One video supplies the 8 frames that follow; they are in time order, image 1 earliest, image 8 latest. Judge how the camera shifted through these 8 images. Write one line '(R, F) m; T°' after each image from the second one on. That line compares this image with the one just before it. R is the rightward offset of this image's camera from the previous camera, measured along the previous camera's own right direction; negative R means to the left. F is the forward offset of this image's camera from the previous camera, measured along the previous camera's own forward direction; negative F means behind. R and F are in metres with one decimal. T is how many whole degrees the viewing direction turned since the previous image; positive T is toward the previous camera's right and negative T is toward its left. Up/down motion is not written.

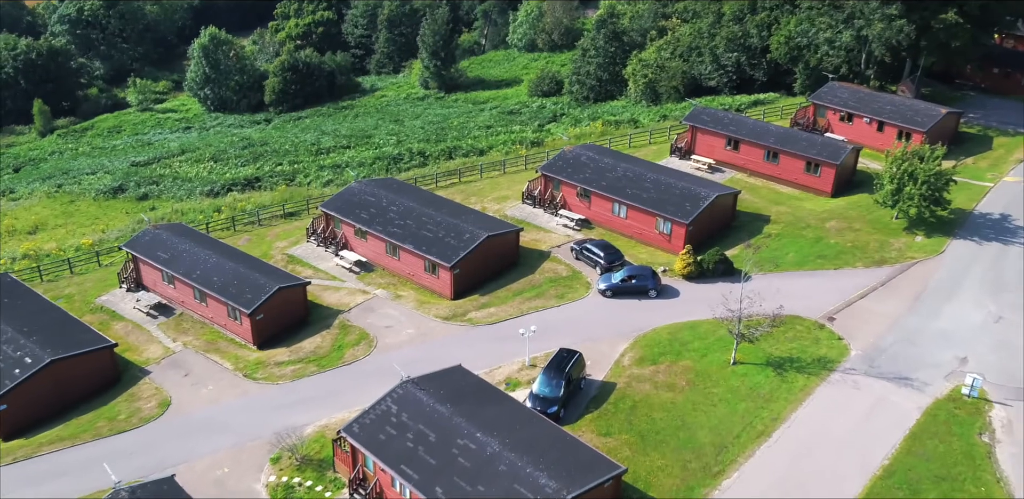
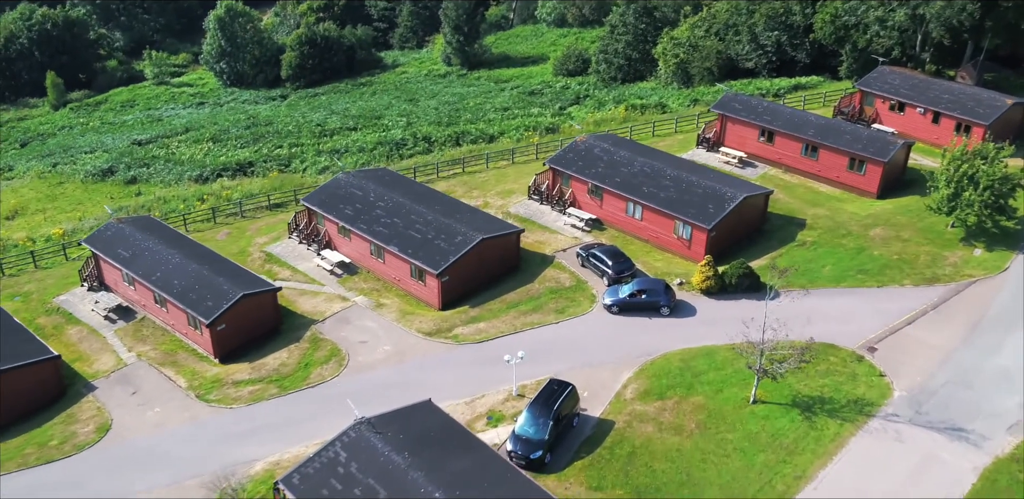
(+1.8, +4.9) m; -3°
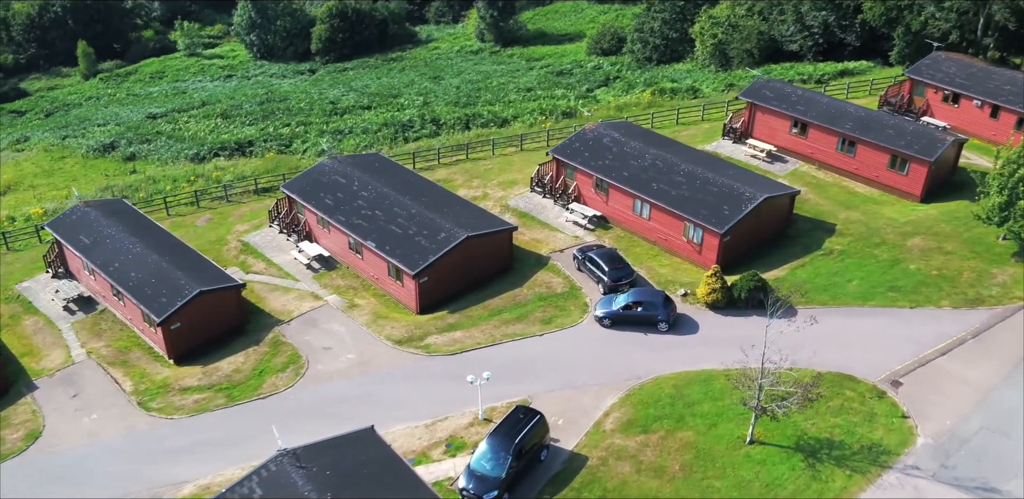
(+2.6, +3.8) m; -3°
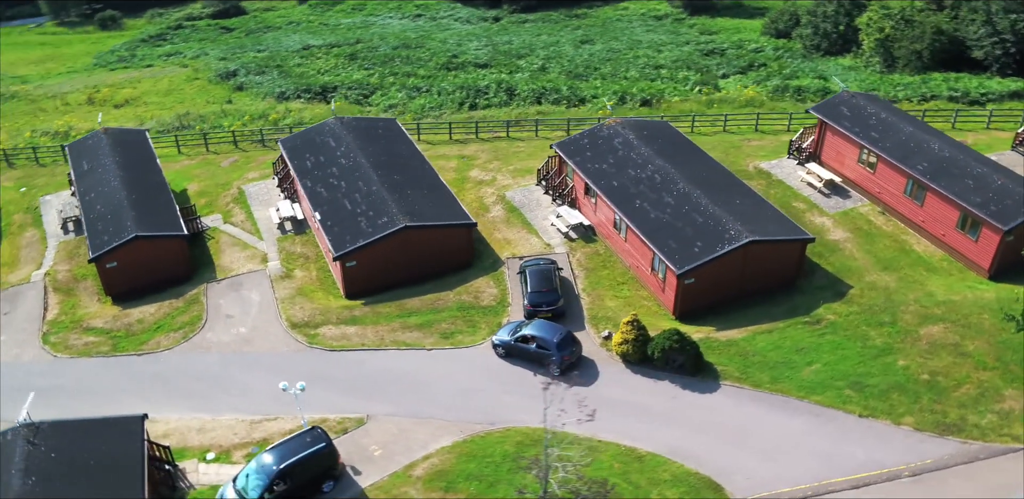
(+10.9, +5.2) m; -16°
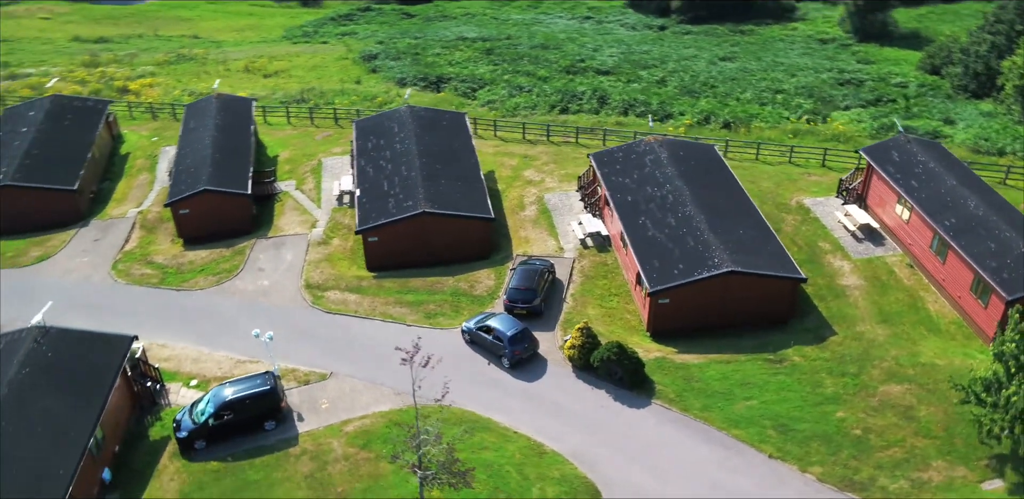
(+7.2, -1.0) m; -13°
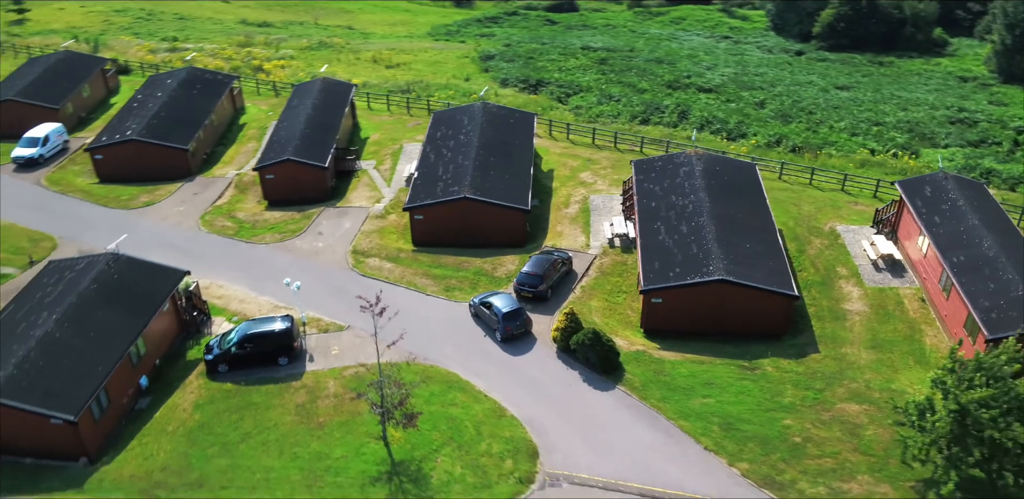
(+5.4, -2.3) m; -10°
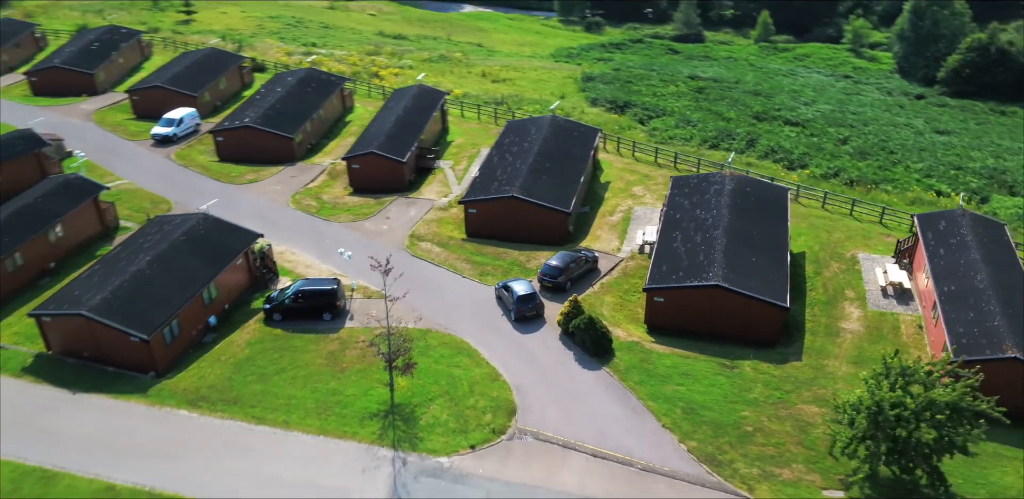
(+4.7, -3.6) m; -9°
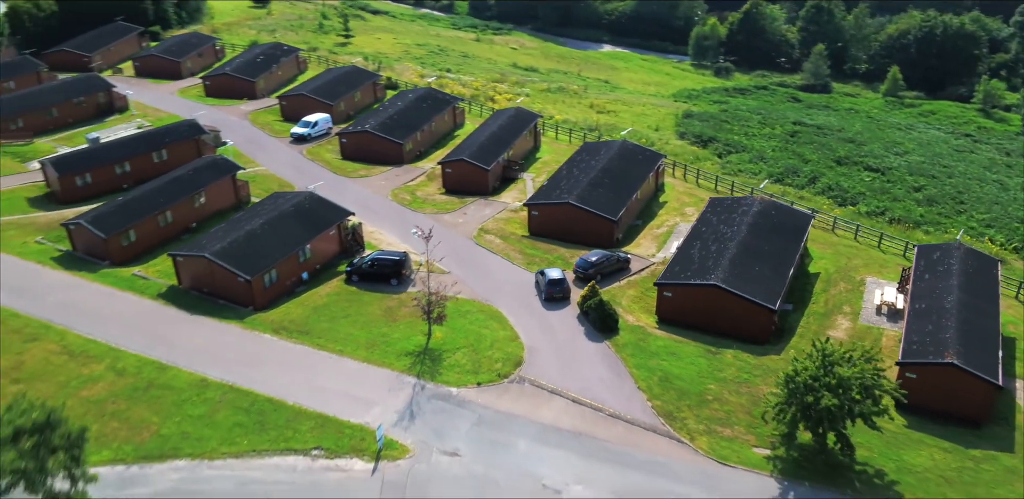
(+5.3, -6.4) m; -10°
